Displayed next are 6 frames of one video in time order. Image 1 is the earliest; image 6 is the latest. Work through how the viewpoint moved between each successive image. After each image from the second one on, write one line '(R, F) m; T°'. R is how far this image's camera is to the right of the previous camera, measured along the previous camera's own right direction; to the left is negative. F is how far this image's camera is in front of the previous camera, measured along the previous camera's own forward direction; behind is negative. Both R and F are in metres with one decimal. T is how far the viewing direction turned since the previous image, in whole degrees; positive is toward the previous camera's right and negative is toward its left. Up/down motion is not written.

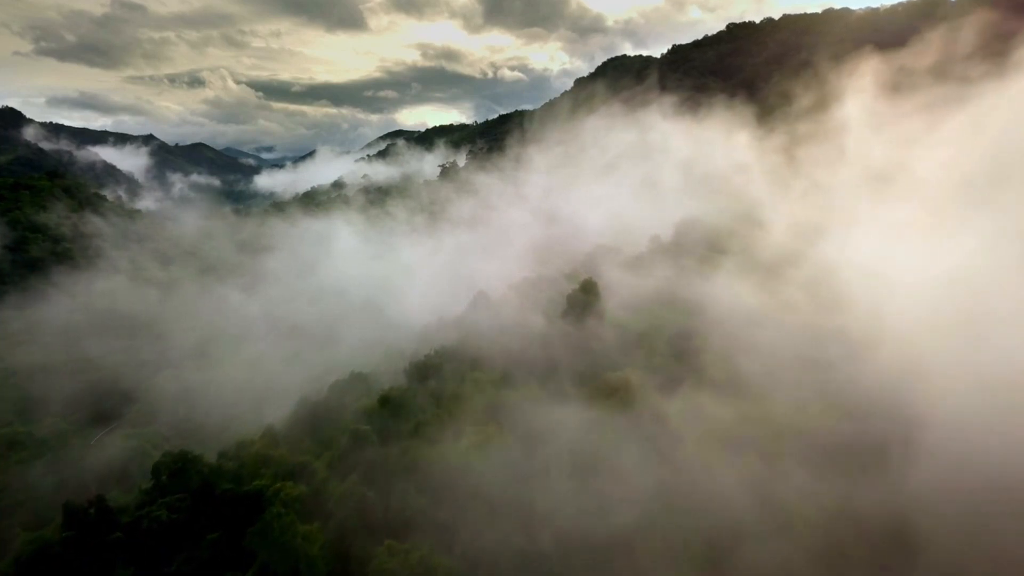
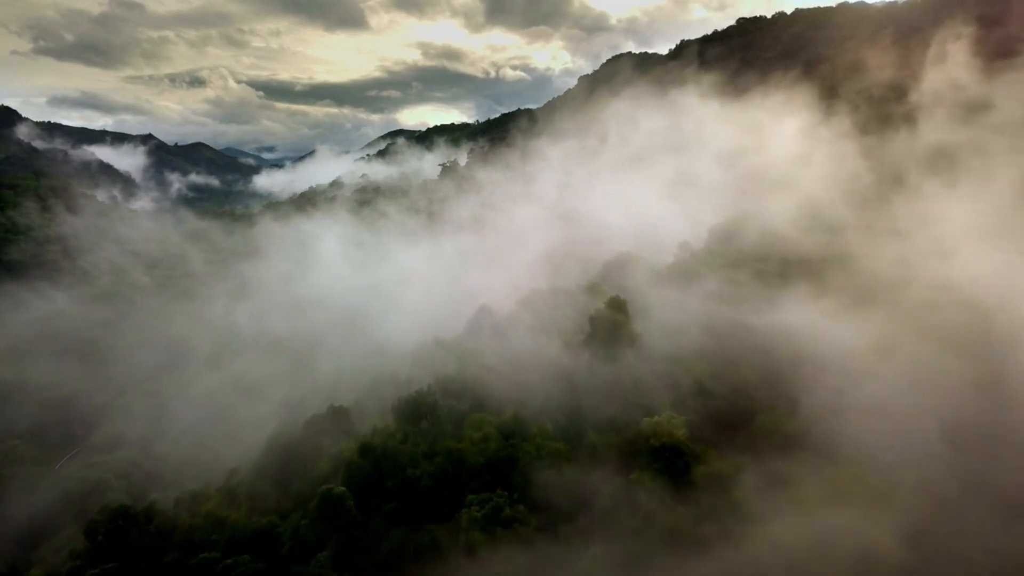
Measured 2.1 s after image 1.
(-1.6, +20.0) m; 0°
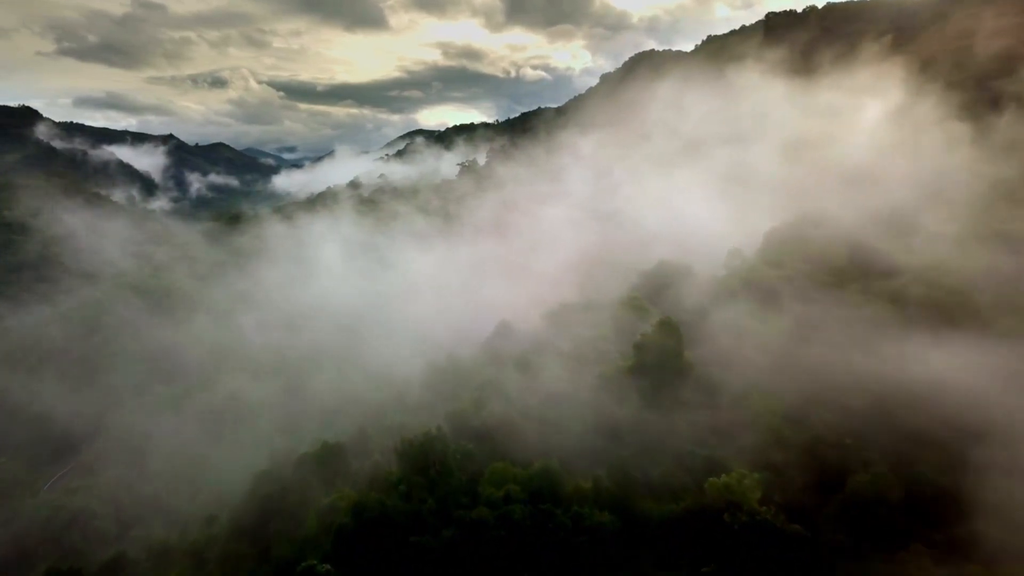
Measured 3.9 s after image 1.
(-1.4, +16.5) m; -2°
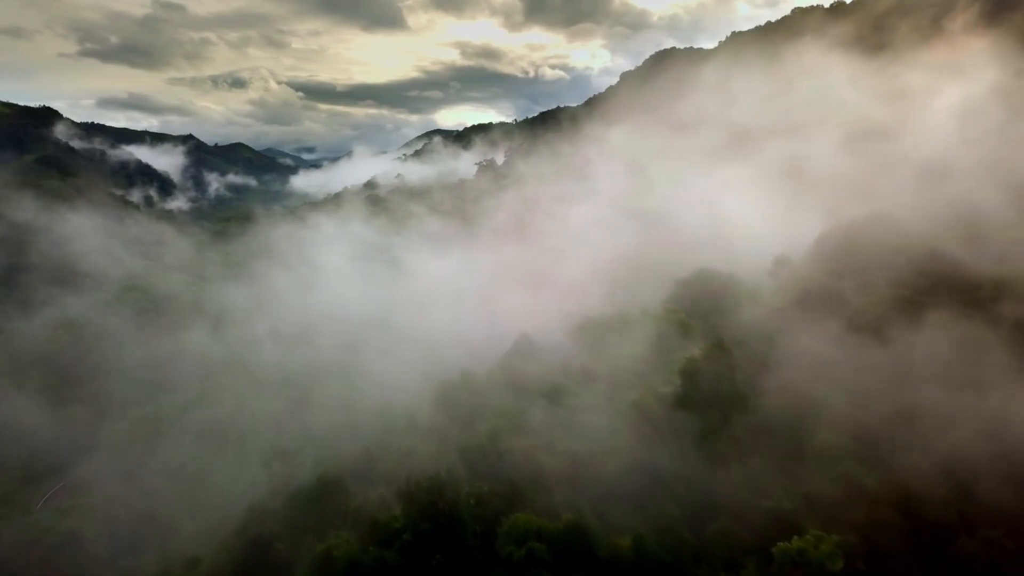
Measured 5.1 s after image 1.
(-0.8, +11.3) m; -2°
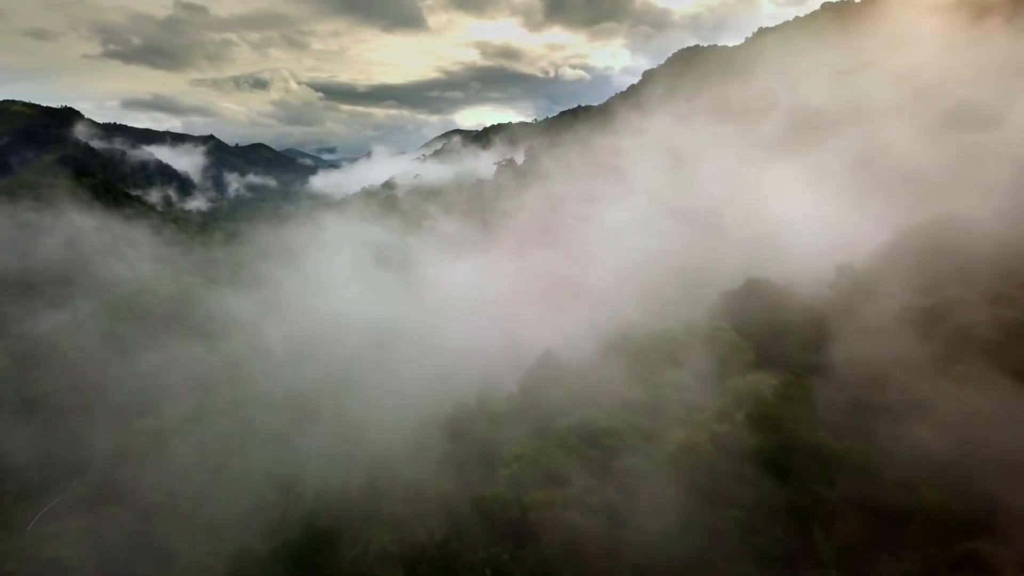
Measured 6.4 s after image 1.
(-0.8, +12.3) m; -2°
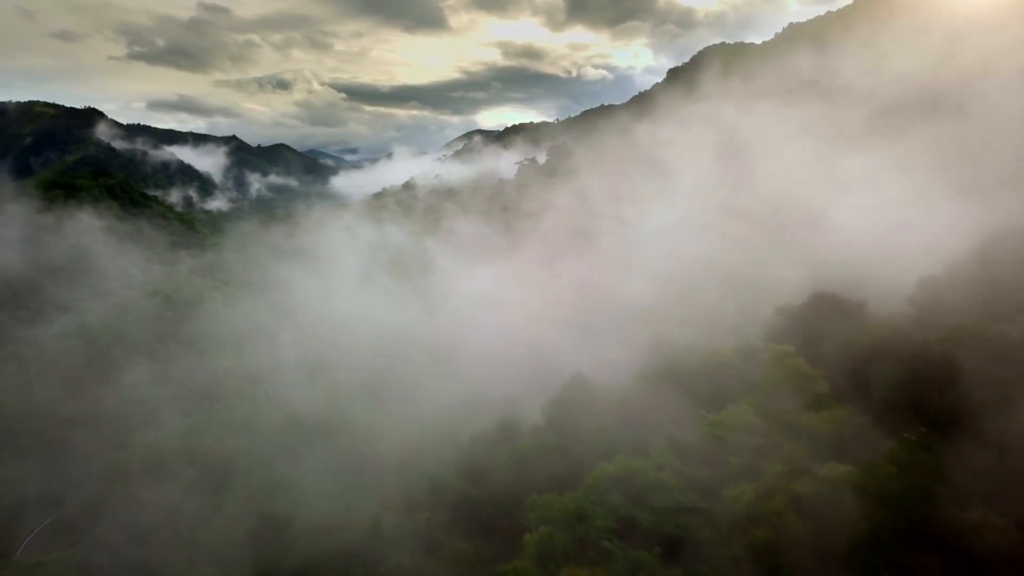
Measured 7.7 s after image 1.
(-0.8, +12.2) m; -2°
